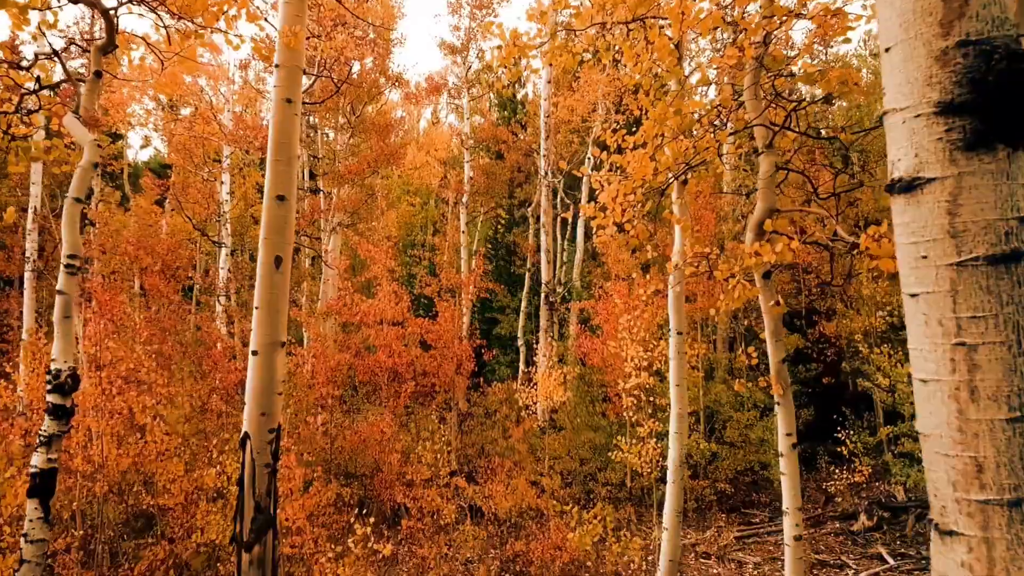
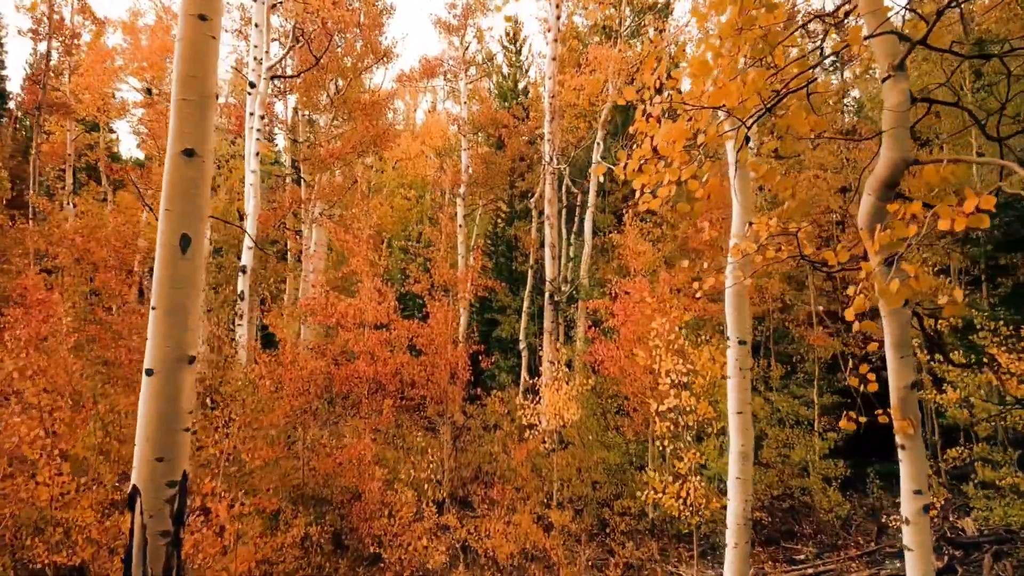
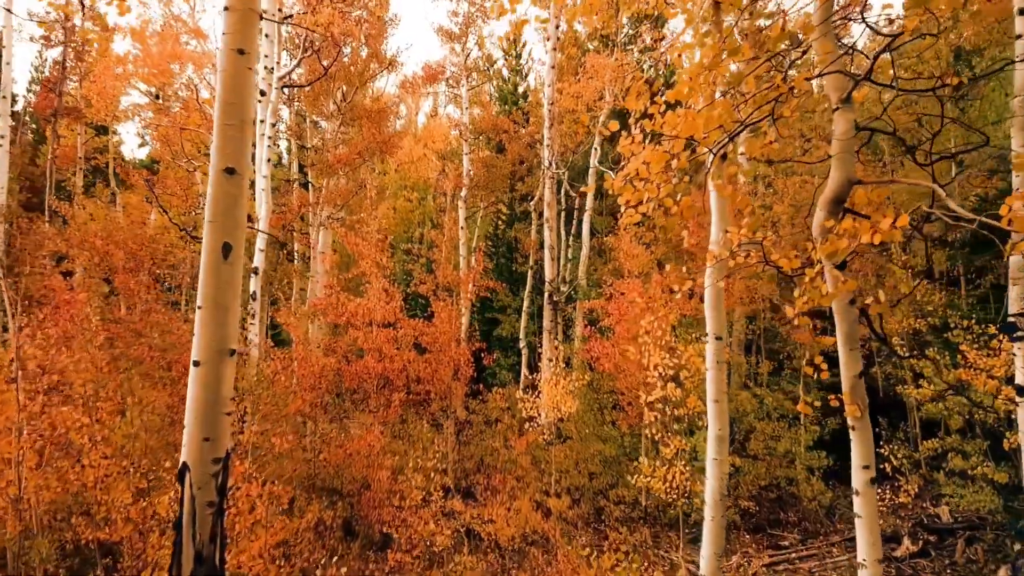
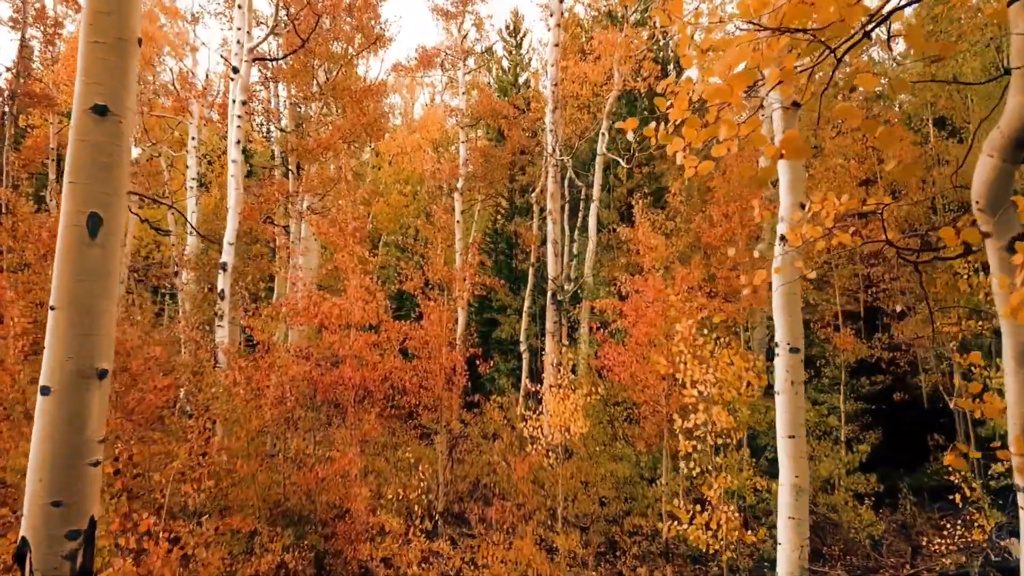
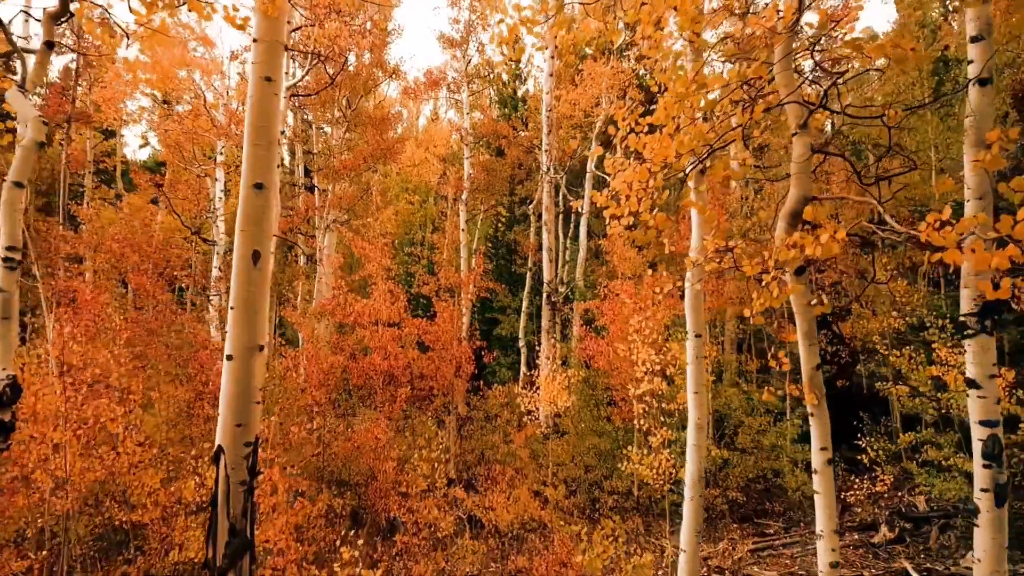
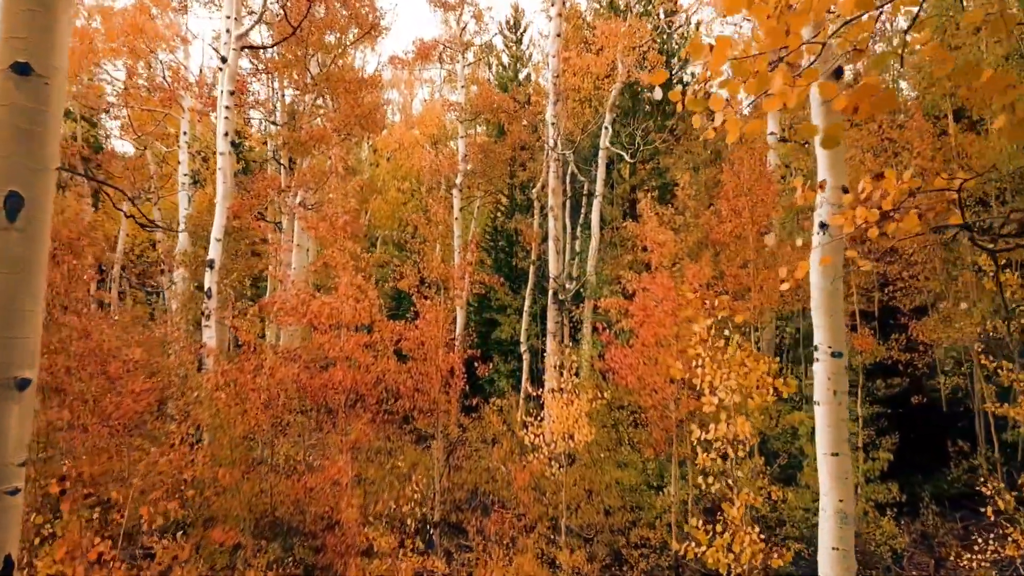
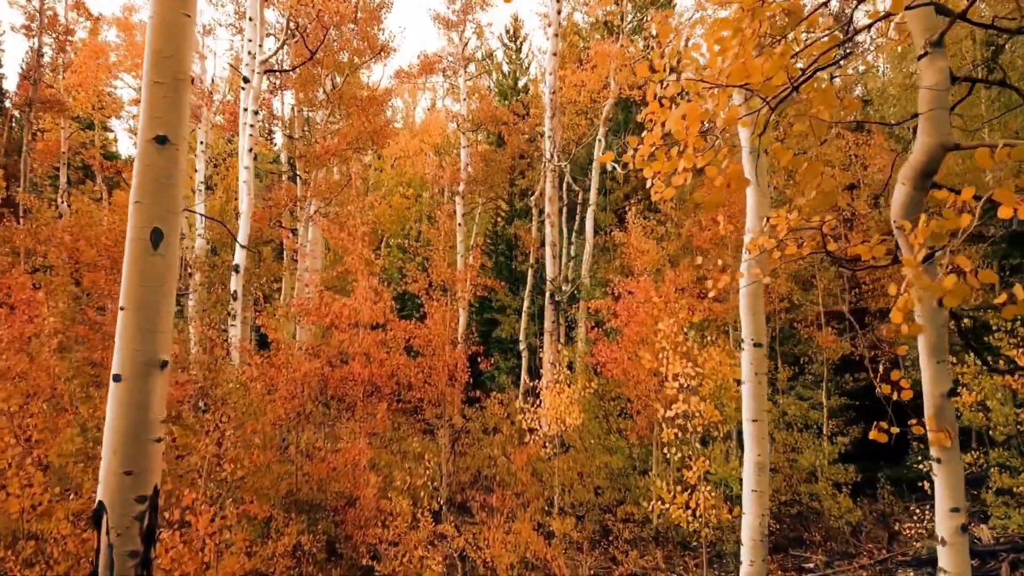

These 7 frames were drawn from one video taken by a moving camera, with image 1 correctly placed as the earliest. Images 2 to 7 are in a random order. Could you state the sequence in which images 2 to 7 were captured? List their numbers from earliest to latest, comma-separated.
5, 3, 2, 7, 4, 6
